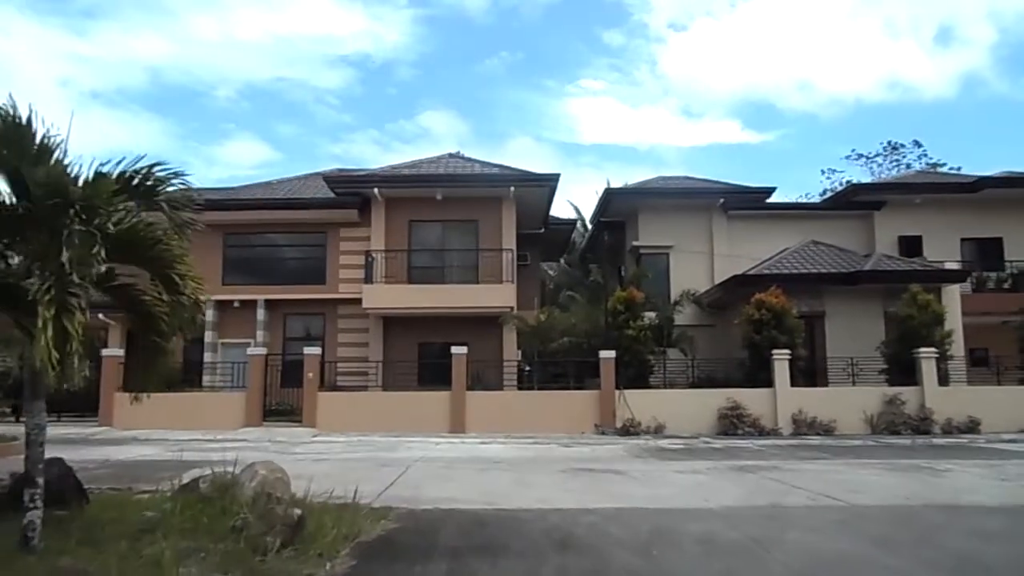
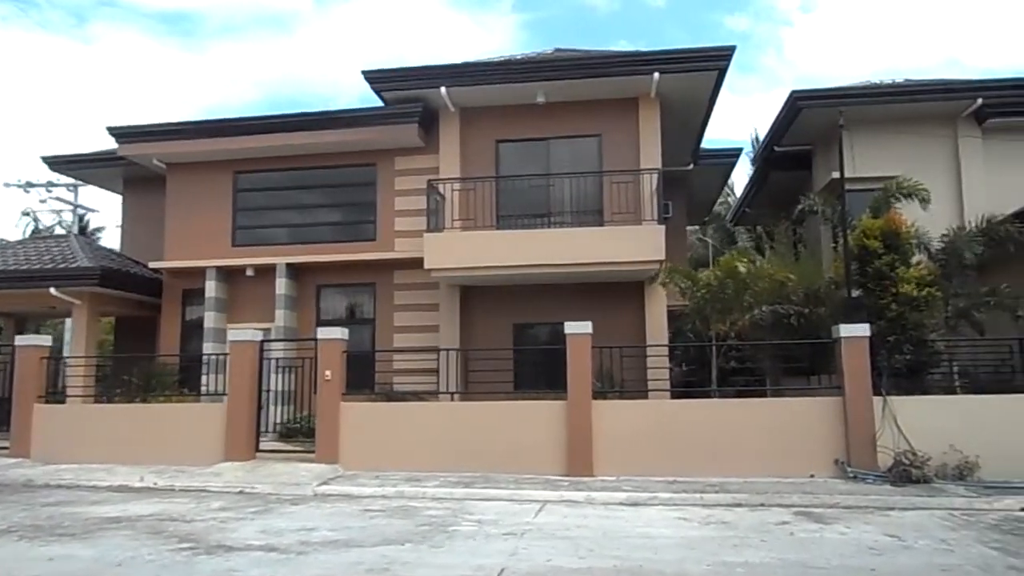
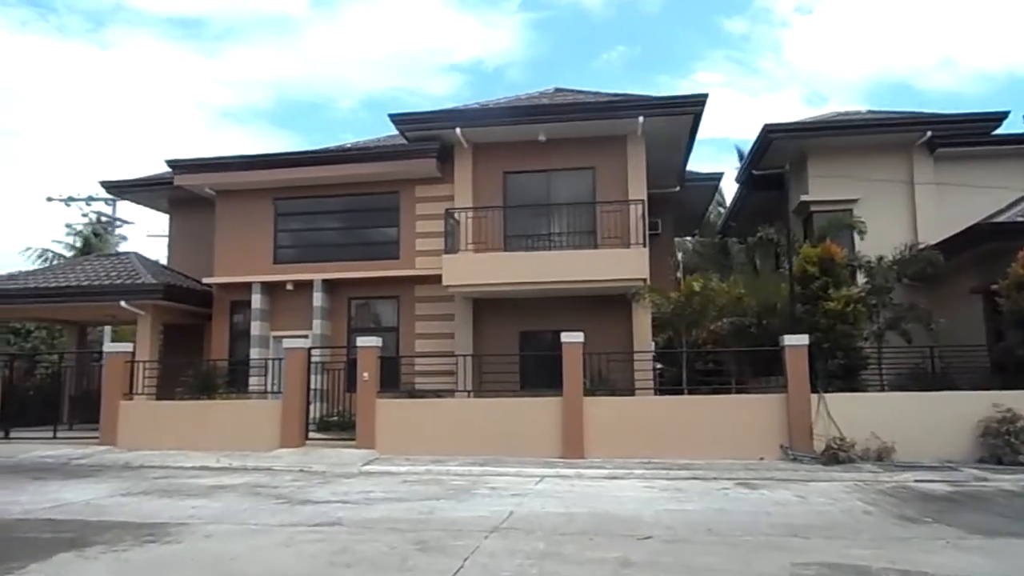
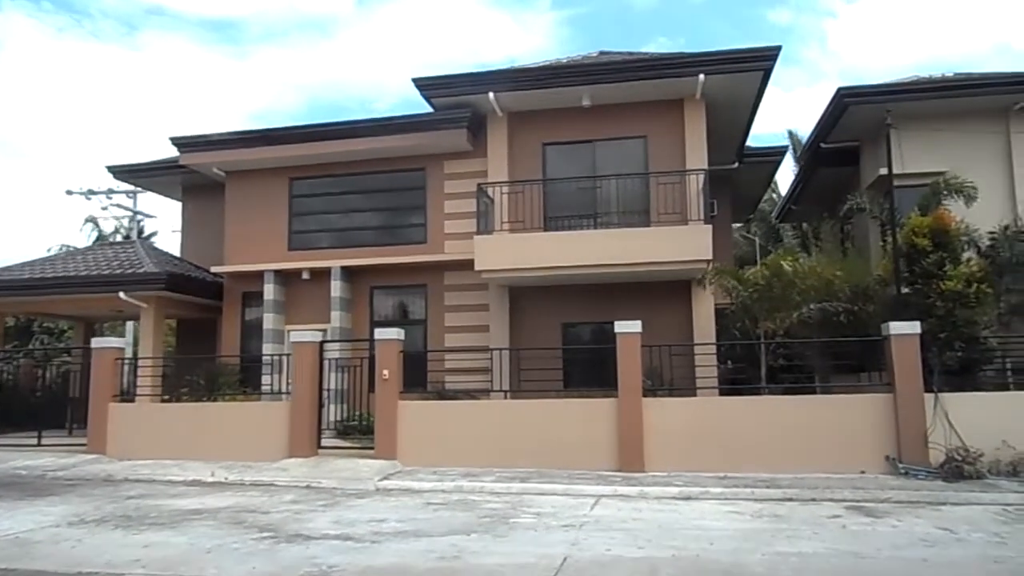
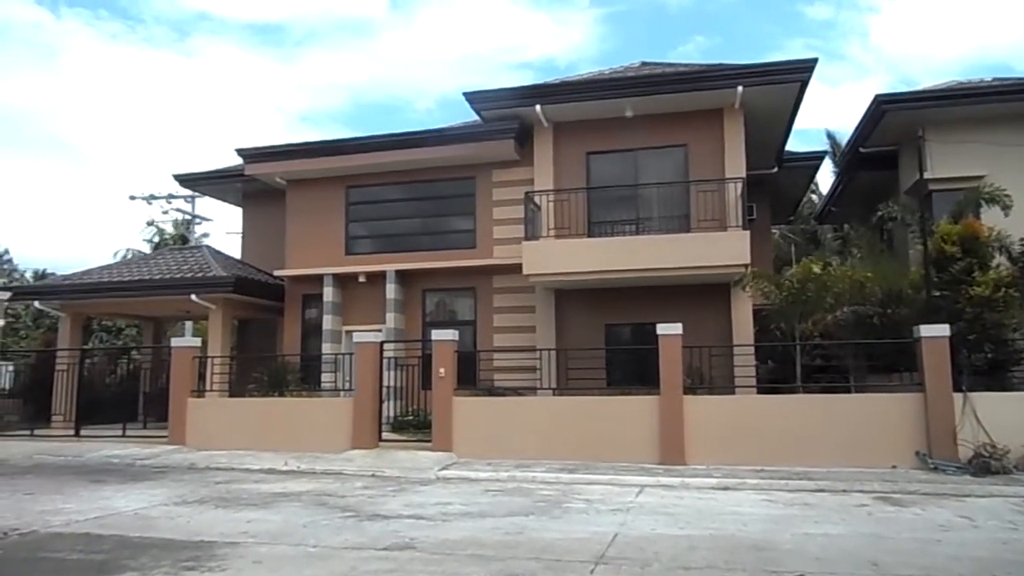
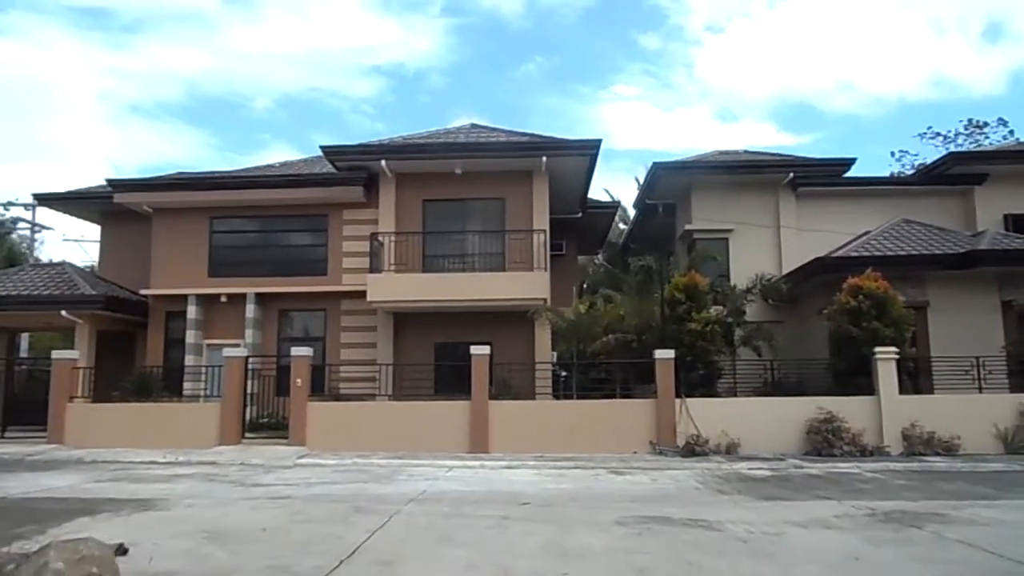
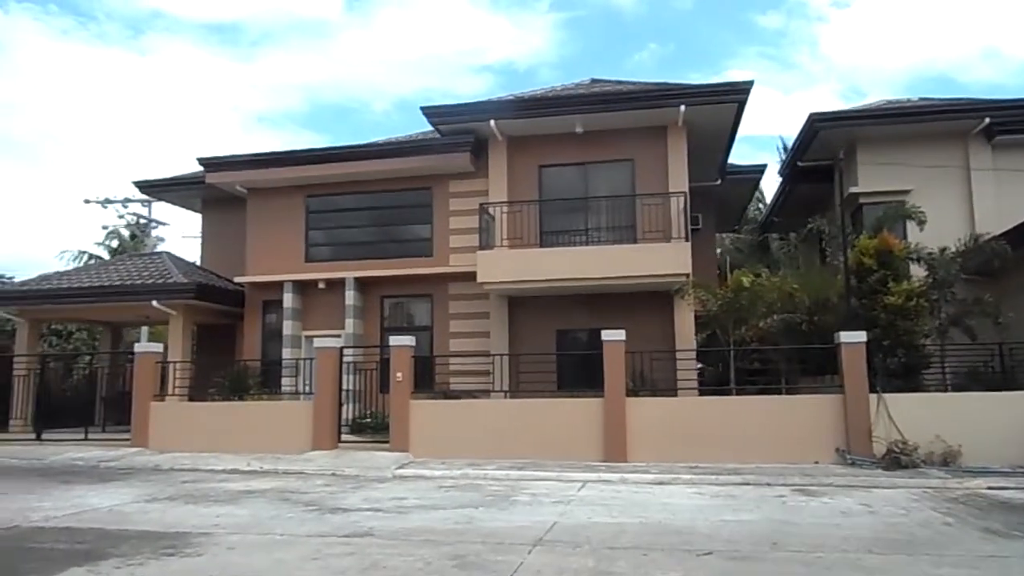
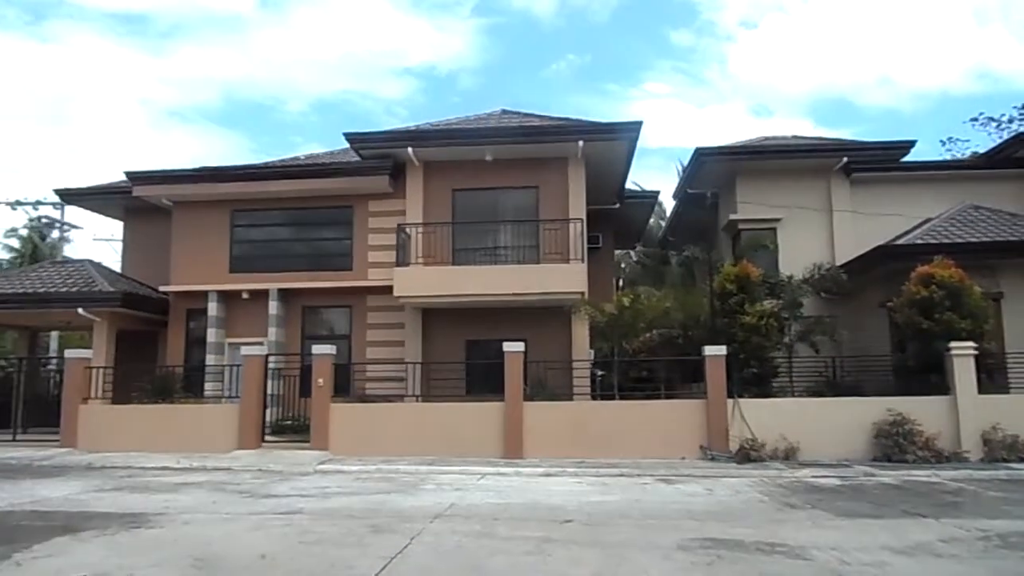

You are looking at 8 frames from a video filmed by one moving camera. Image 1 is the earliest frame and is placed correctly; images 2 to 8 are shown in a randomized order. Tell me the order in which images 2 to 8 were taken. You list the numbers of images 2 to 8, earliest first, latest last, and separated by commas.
6, 8, 3, 7, 5, 4, 2
